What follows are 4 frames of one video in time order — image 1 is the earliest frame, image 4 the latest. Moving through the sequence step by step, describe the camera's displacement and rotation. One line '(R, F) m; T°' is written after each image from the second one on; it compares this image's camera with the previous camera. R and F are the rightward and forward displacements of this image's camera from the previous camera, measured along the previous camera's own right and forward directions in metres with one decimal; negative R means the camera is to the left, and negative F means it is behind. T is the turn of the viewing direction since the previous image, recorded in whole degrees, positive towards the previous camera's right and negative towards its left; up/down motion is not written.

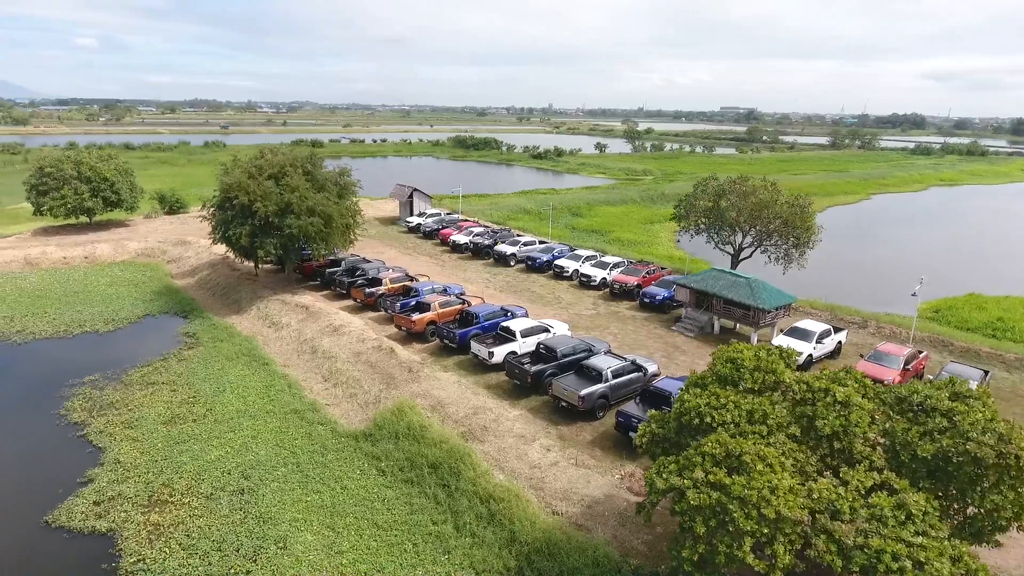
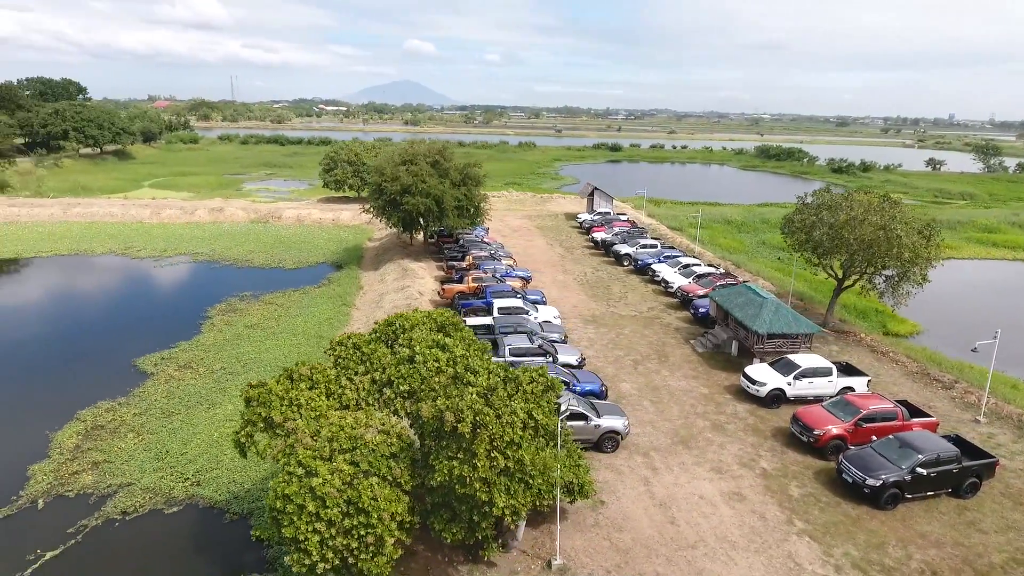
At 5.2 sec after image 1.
(+12.7, +1.1) m; -30°
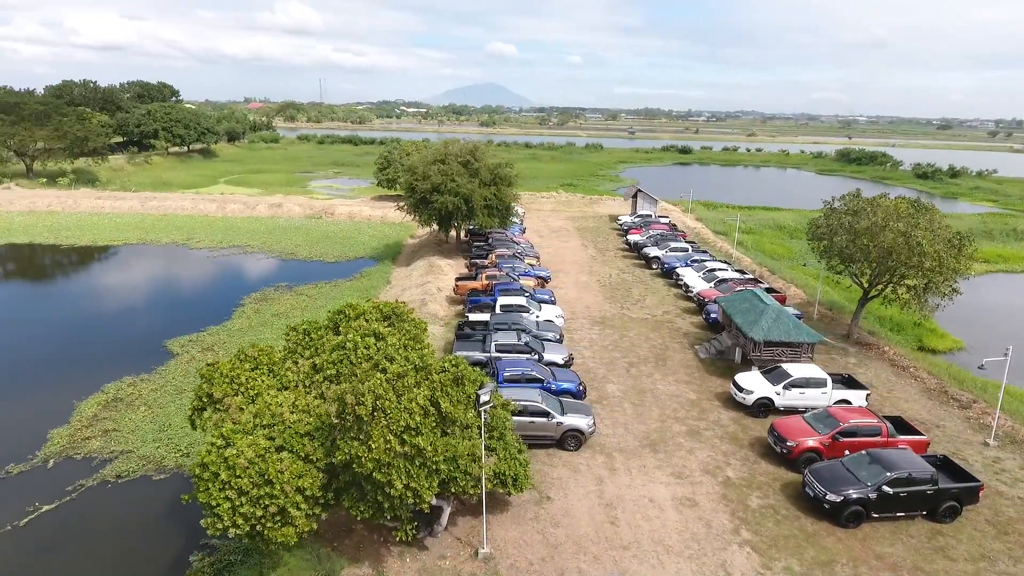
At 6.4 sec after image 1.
(+2.8, -0.2) m; -7°
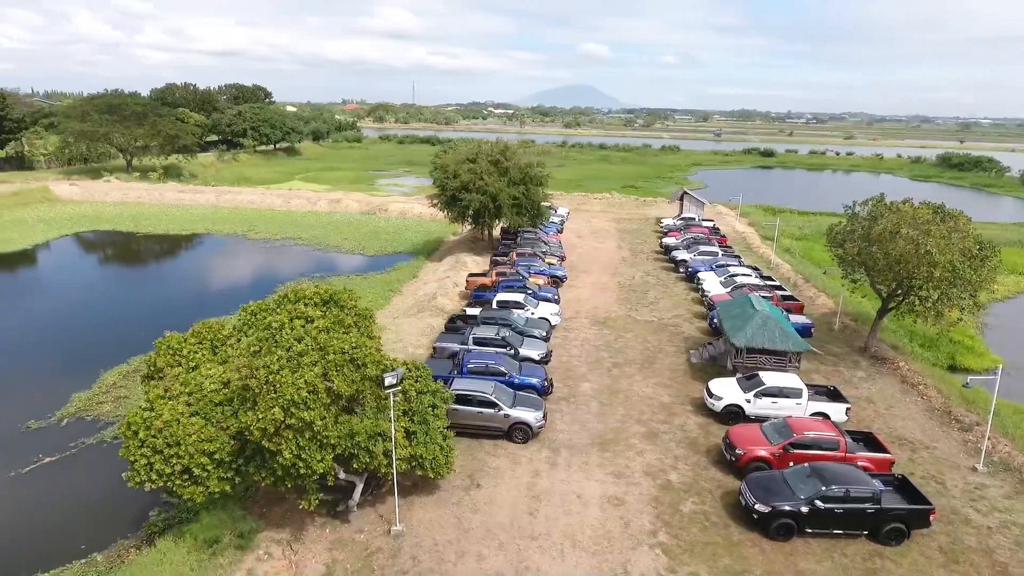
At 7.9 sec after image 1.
(+3.5, -0.2) m; -8°
